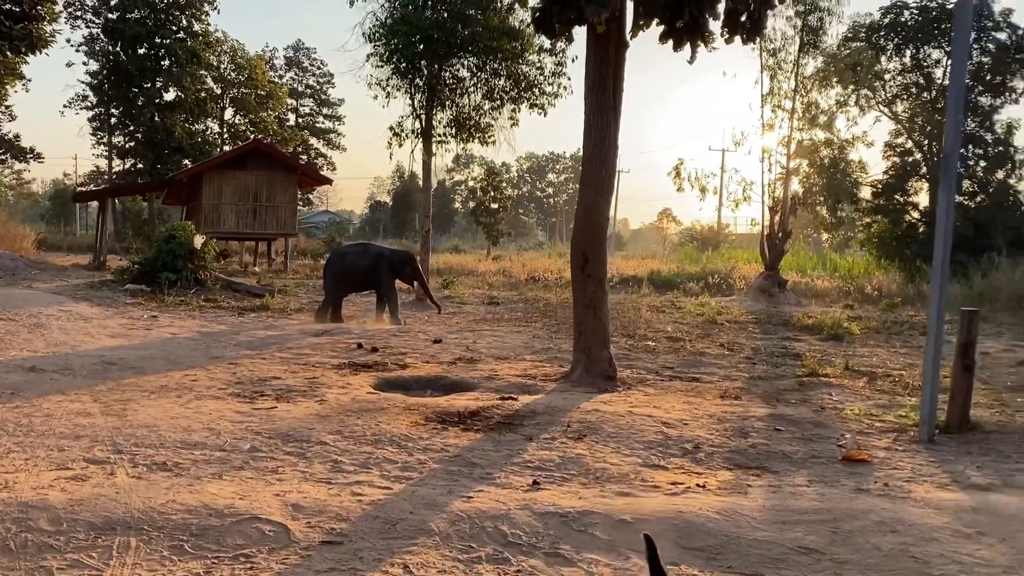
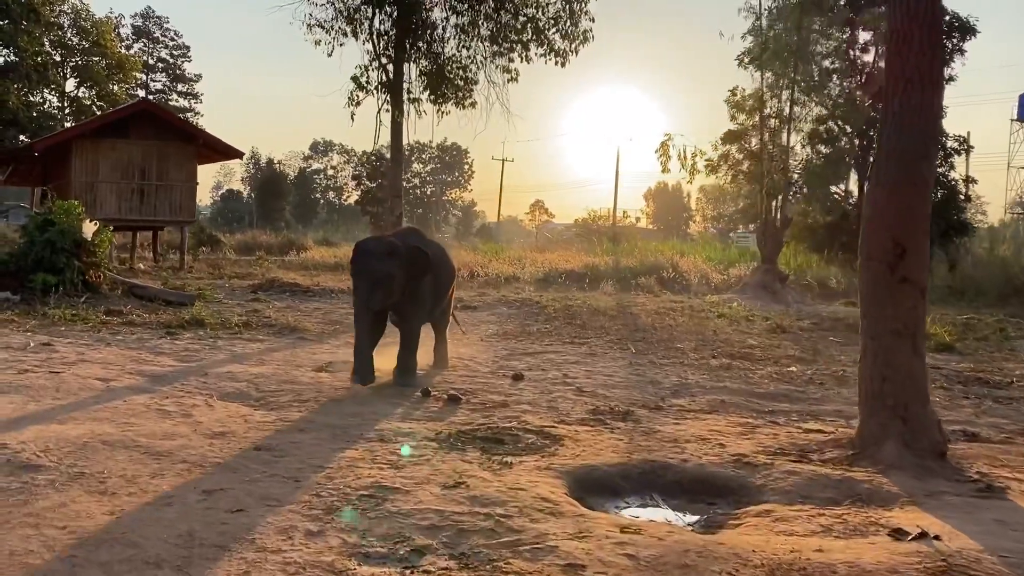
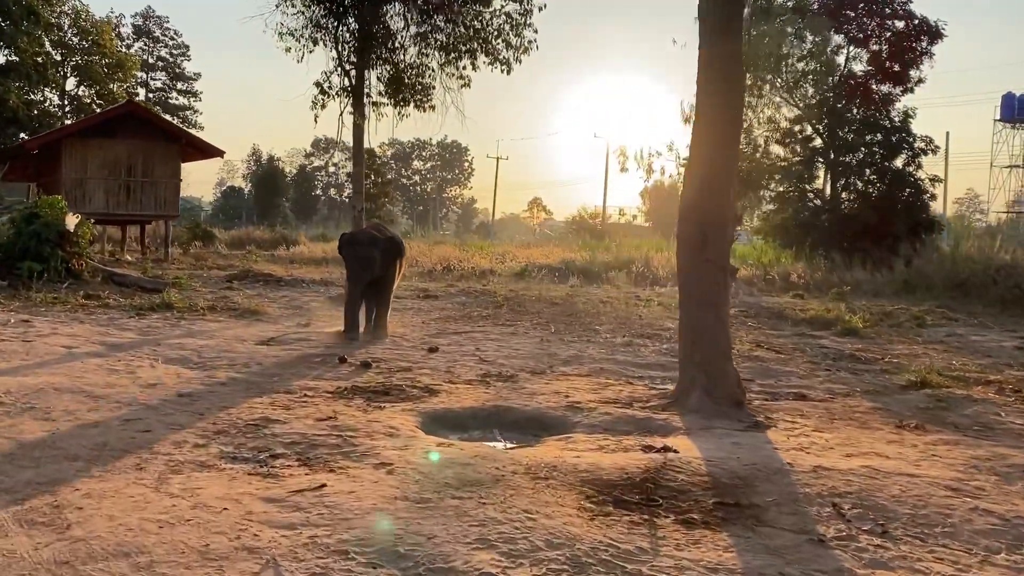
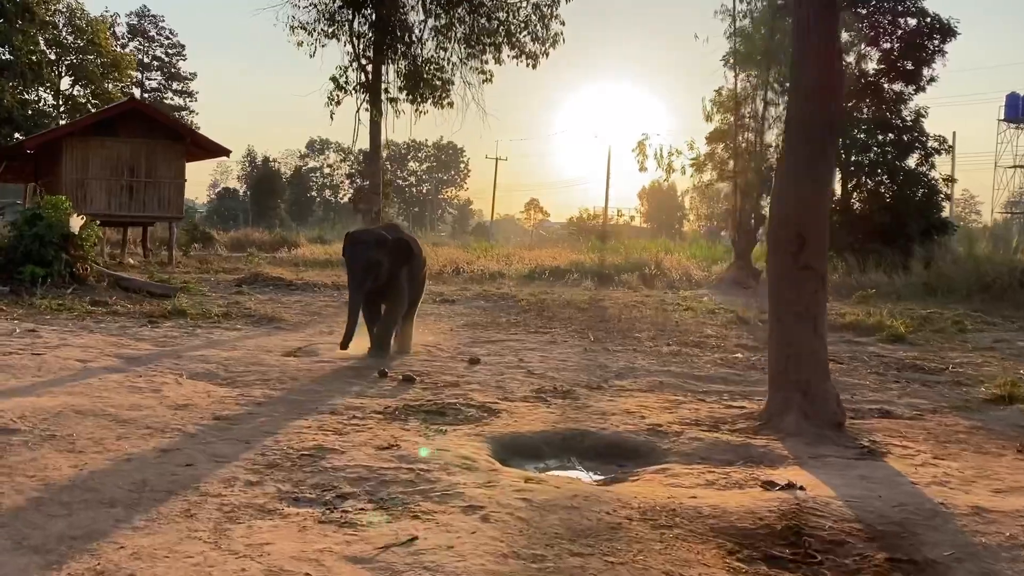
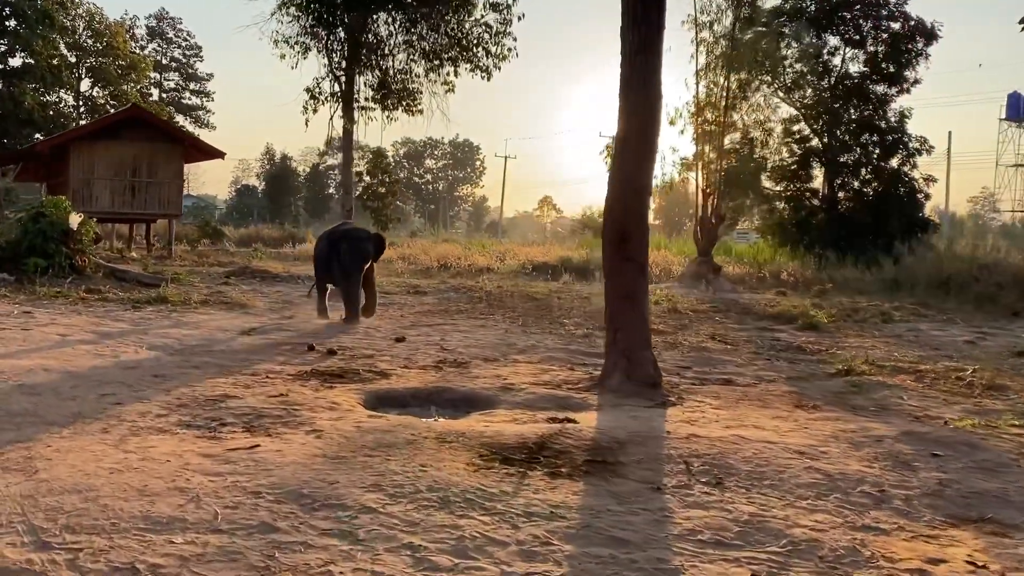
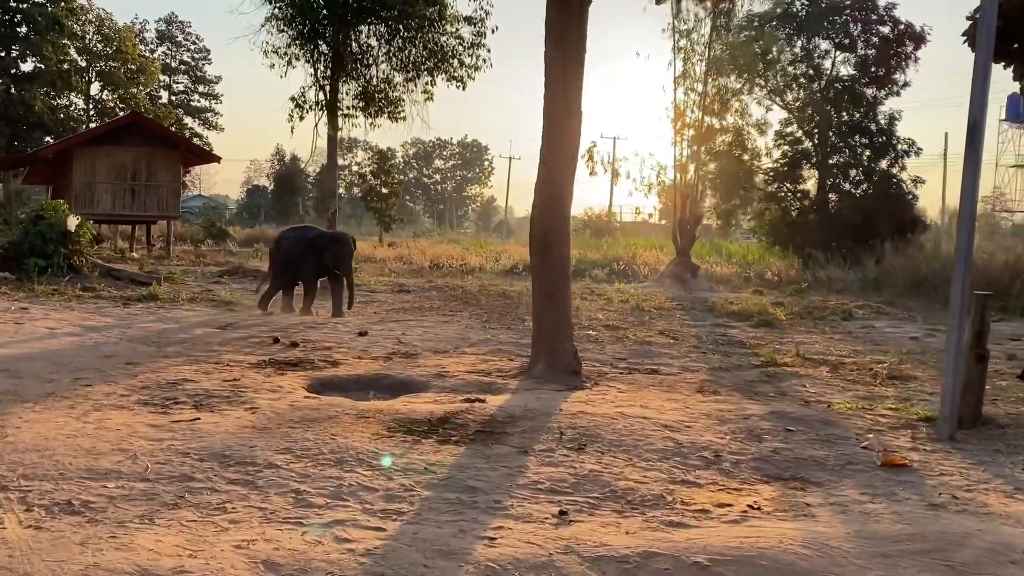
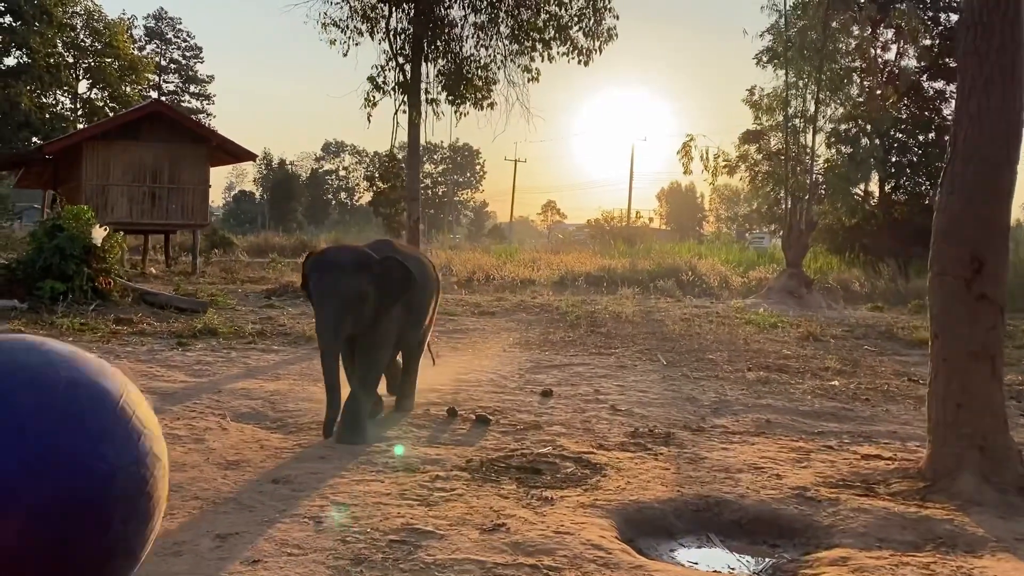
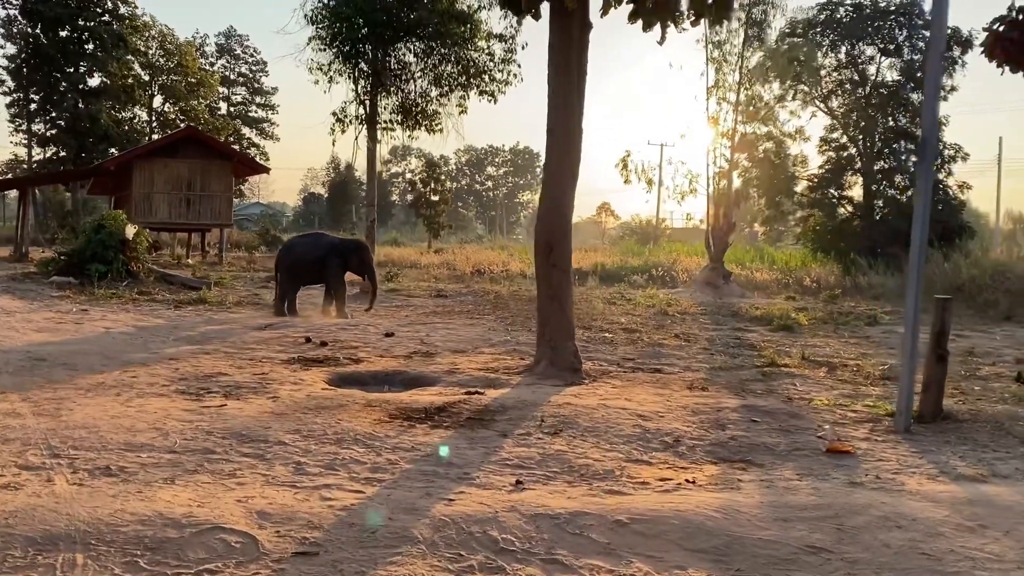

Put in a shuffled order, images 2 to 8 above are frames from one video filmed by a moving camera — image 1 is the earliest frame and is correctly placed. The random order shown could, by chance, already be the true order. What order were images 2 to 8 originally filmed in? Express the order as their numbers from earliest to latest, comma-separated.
8, 6, 5, 3, 4, 2, 7
